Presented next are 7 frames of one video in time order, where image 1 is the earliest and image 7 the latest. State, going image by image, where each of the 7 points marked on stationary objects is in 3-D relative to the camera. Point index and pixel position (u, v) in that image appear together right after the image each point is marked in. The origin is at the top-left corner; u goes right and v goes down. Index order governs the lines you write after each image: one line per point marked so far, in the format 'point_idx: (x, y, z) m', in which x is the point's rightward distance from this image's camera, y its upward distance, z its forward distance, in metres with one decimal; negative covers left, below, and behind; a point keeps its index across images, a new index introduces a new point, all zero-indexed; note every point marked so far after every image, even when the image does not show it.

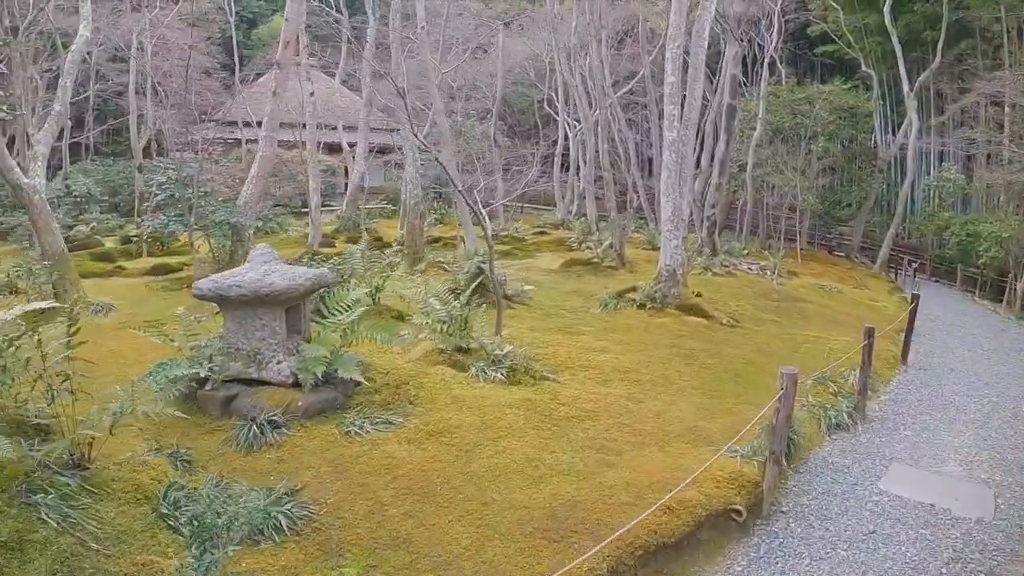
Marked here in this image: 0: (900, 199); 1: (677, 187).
0: (+6.7, +1.5, +20.5) m
1: (+1.1, +0.7, +8.8) m
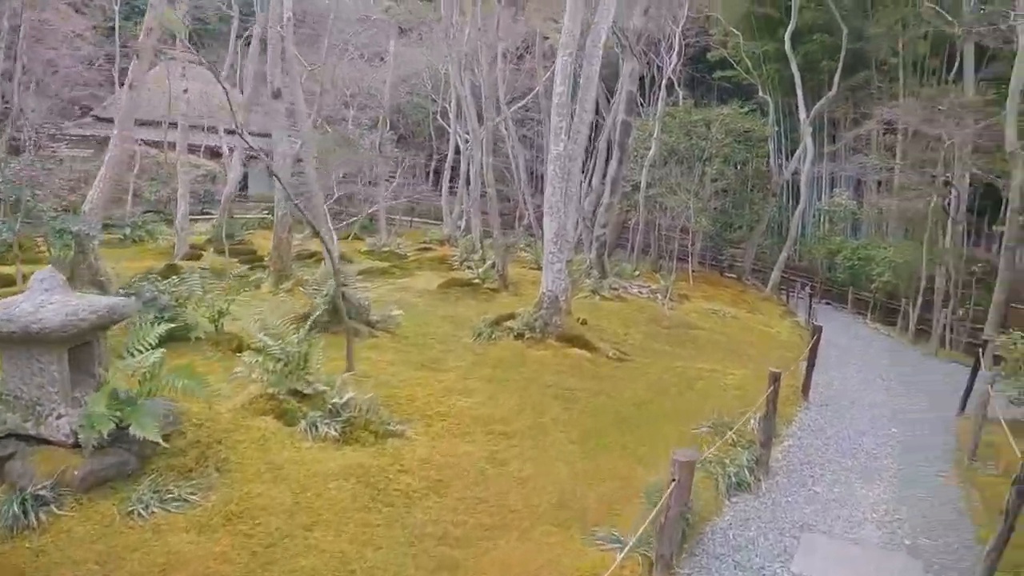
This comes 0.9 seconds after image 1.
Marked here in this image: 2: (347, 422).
0: (+4.8, +1.1, +20.3) m
1: (+0.2, +0.5, +8.2) m
2: (-0.6, -0.4, +3.9) m
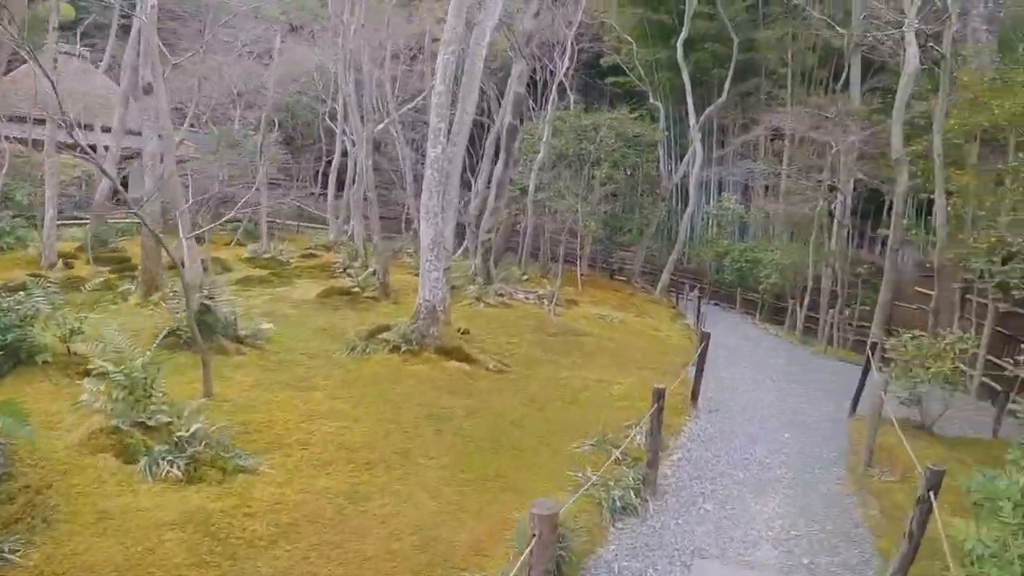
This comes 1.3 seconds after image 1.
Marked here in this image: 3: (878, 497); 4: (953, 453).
0: (+2.9, +1.0, +20.4) m
1: (-0.6, +0.5, +7.9) m
2: (-1.0, -0.5, +3.6) m
3: (+1.7, -0.9, +5.5) m
4: (+2.7, -0.9, +7.1) m
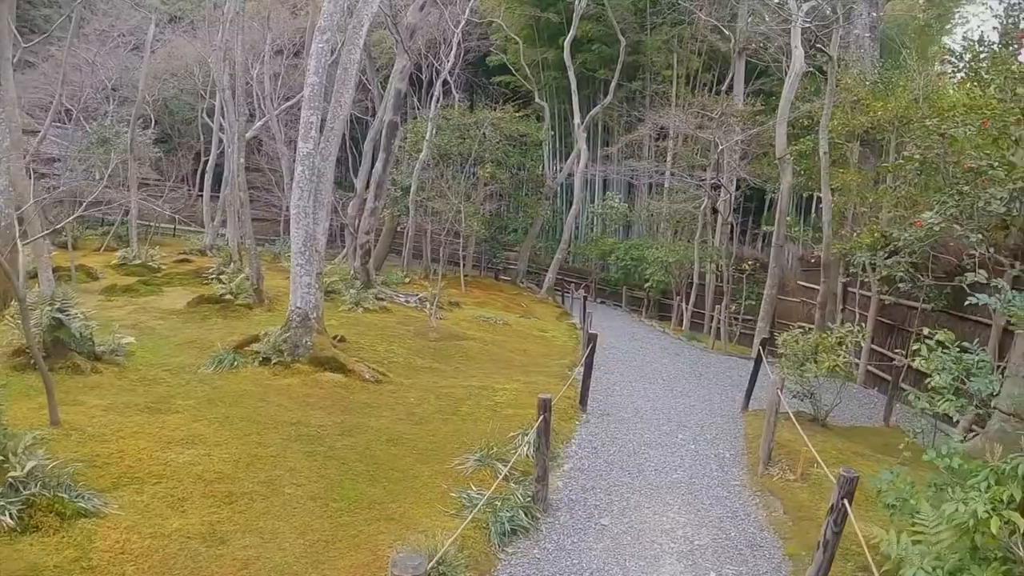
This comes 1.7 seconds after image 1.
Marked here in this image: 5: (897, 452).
0: (+0.9, +1.1, +20.3) m
1: (-1.3, +0.4, +7.5) m
2: (-1.3, -0.6, +3.2) m
3: (+1.2, -1.0, +5.4) m
4: (+2.0, -0.9, +7.1) m
5: (+2.4, -1.0, +7.3) m
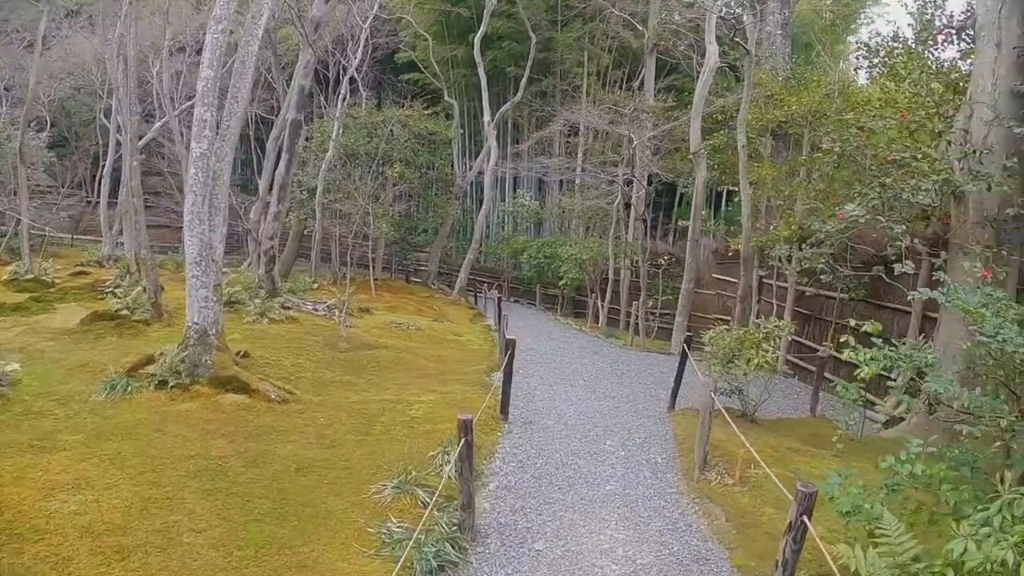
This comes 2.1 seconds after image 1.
0: (-0.6, +1.1, +20.0) m
1: (-1.9, +0.3, +7.1) m
2: (-1.4, -0.6, +2.8) m
3: (+0.9, -1.0, +5.1) m
4: (+1.5, -0.9, +6.9) m
5: (+1.9, -1.0, +7.2) m
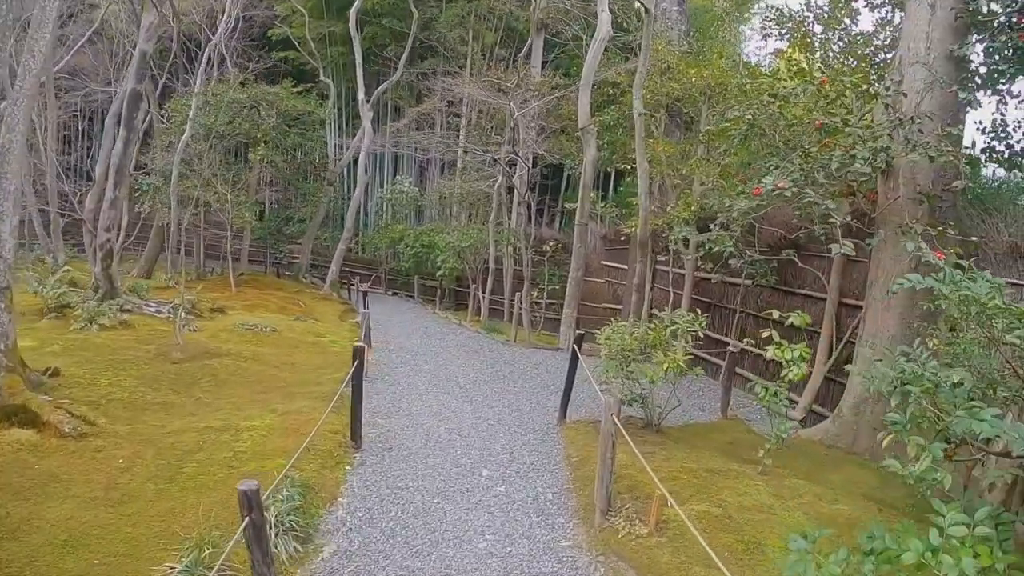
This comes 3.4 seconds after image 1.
0: (-2.5, +1.2, +18.5) m
1: (-2.6, +0.3, +5.5) m
2: (-1.7, -0.7, +1.3) m
3: (+0.4, -0.9, +3.8) m
4: (+0.9, -0.8, +5.7) m
5: (+1.2, -0.9, +6.0) m
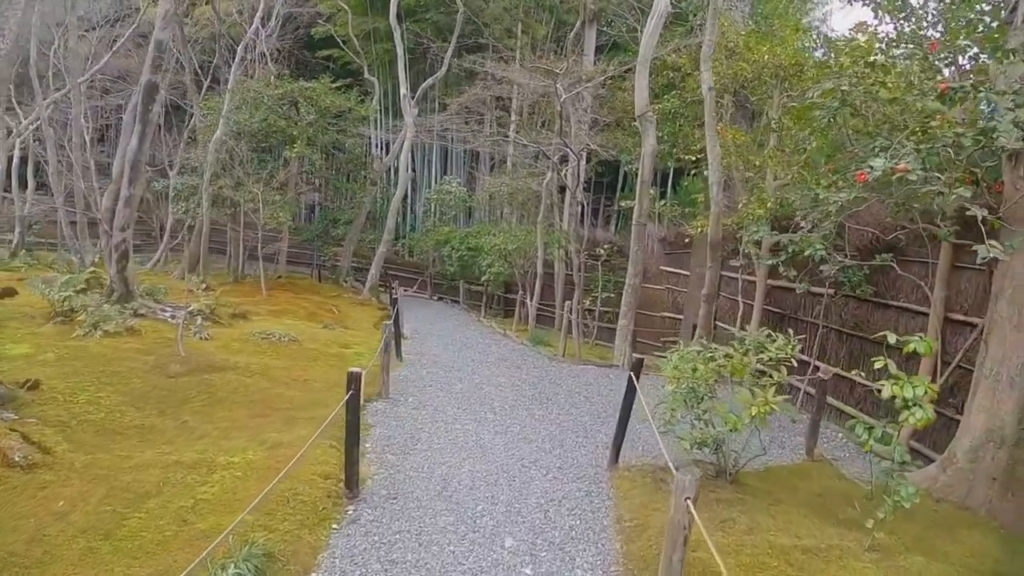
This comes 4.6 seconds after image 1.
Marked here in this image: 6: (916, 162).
0: (-1.8, +1.1, +17.4) m
1: (-2.4, +0.3, +4.4) m
2: (-1.8, -0.7, +0.2) m
3: (+0.4, -1.0, +2.6) m
4: (+1.0, -0.9, +4.4) m
5: (+1.3, -0.9, +4.7) m
6: (+1.7, +0.5, +5.0) m
